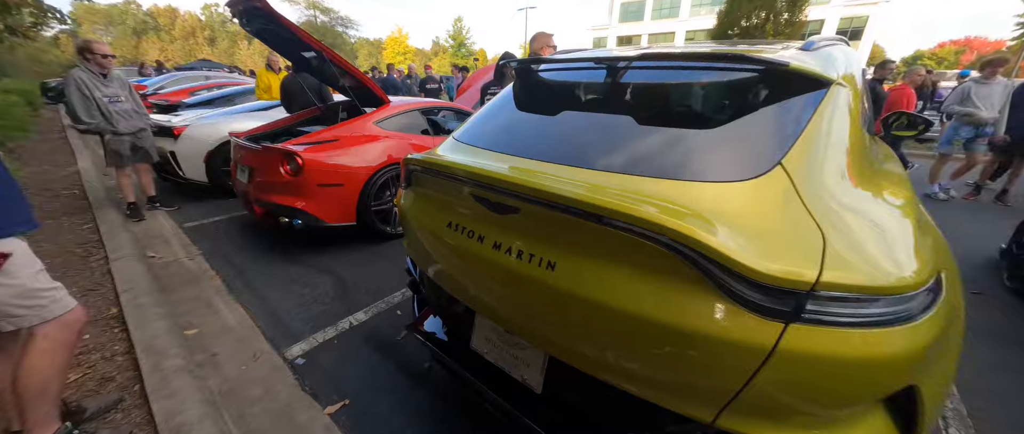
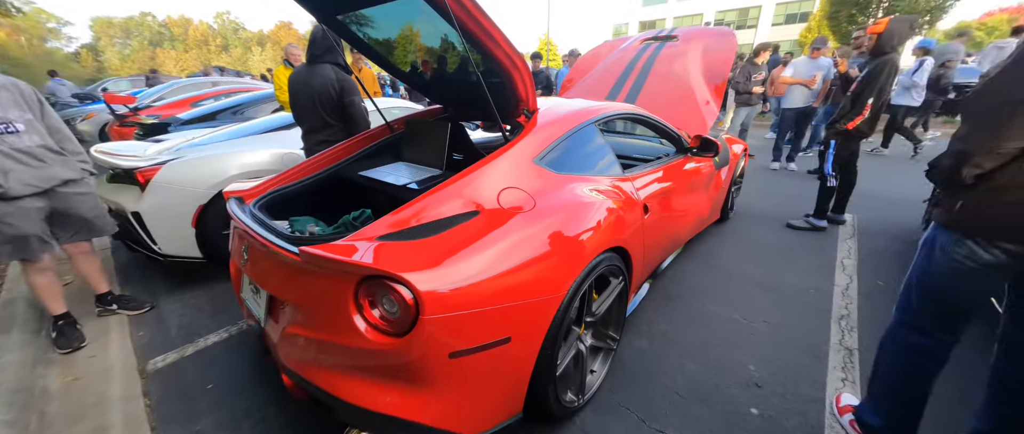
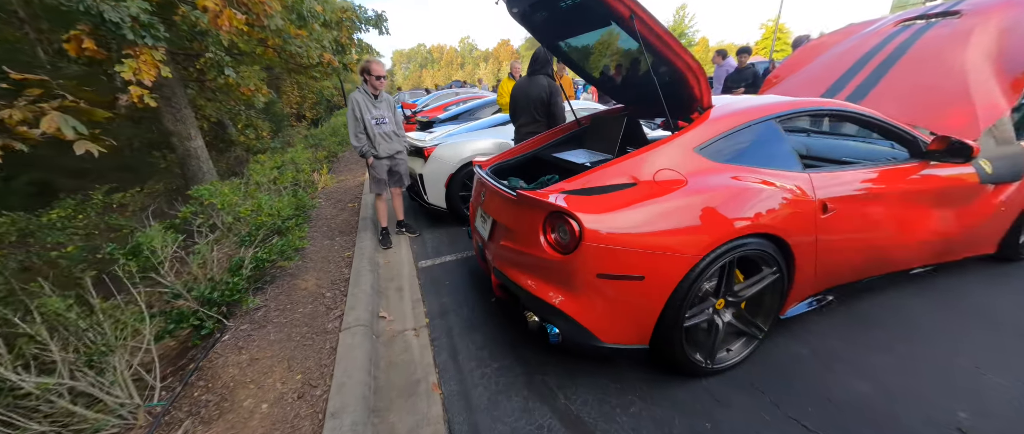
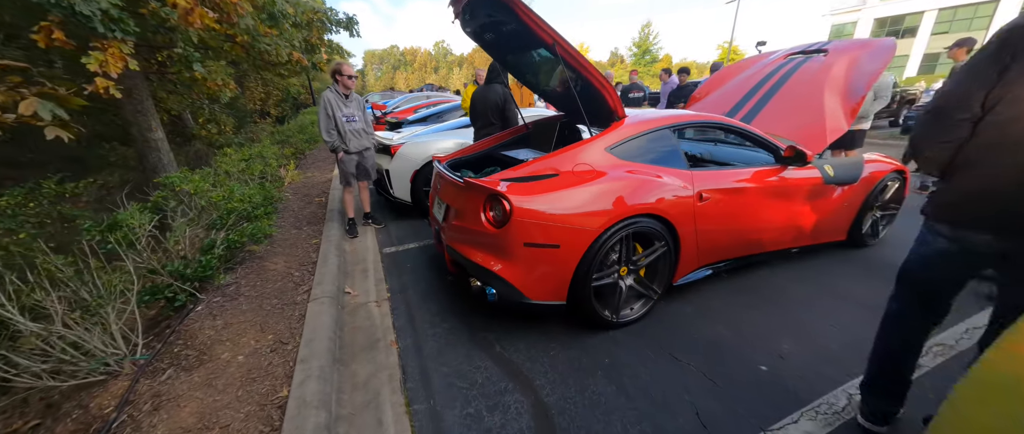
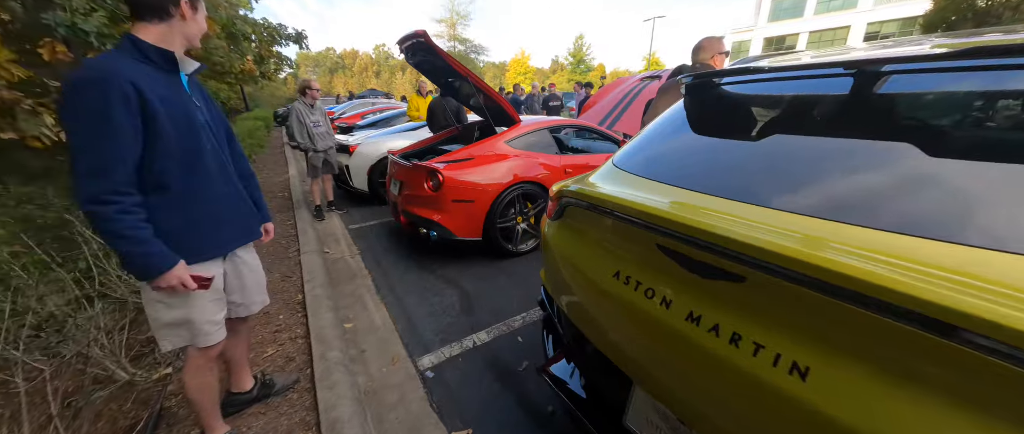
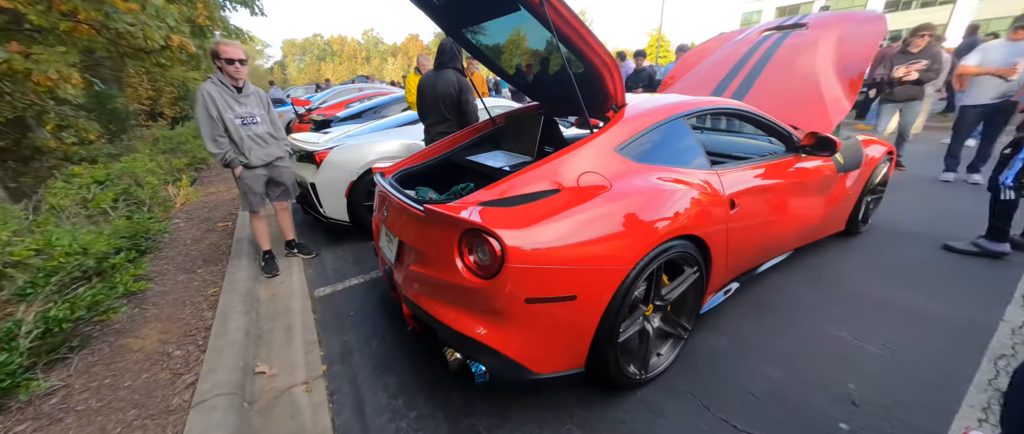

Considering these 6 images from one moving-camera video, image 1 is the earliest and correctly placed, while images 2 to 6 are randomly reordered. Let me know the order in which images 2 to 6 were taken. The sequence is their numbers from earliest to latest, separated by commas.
5, 4, 3, 6, 2
